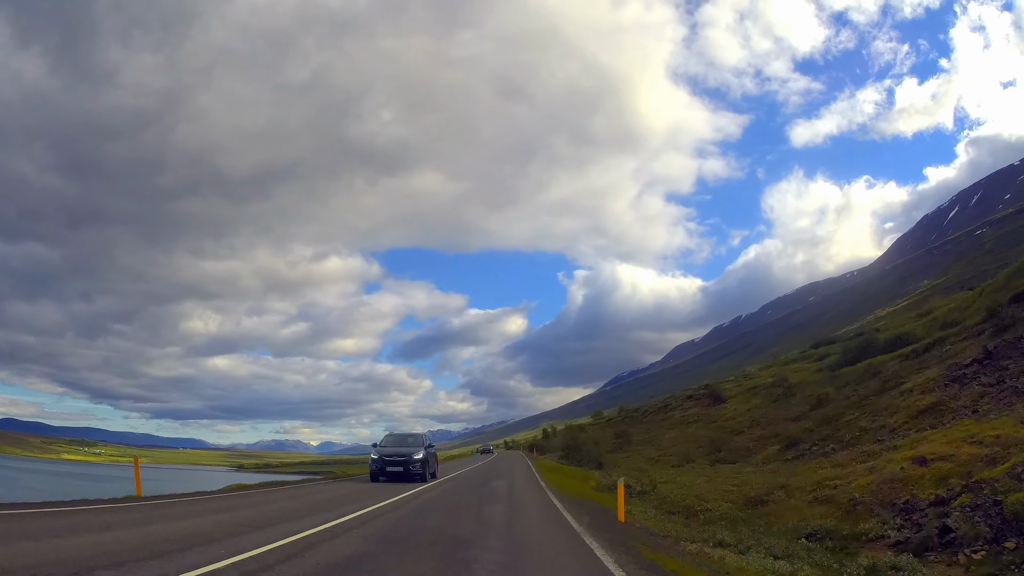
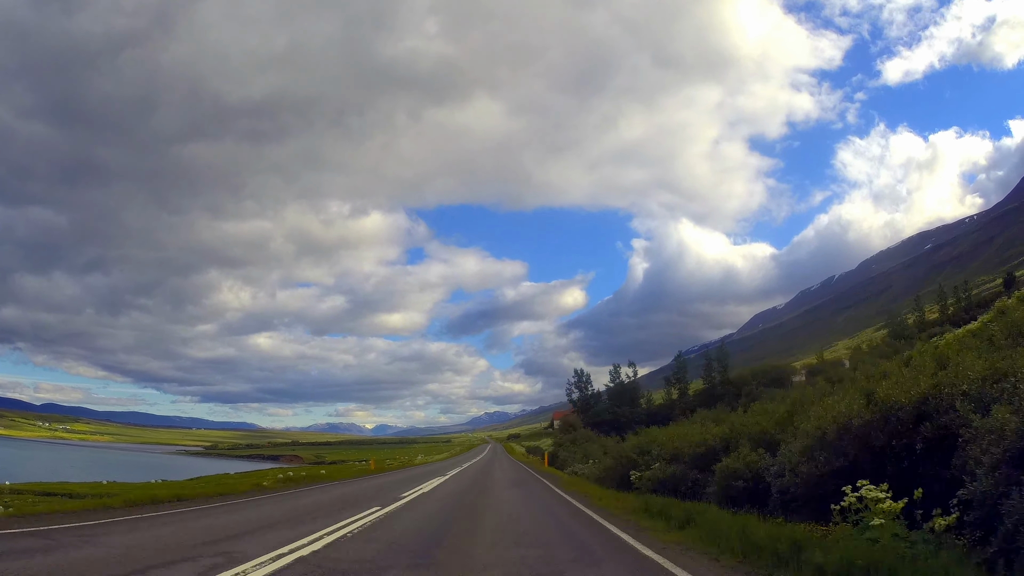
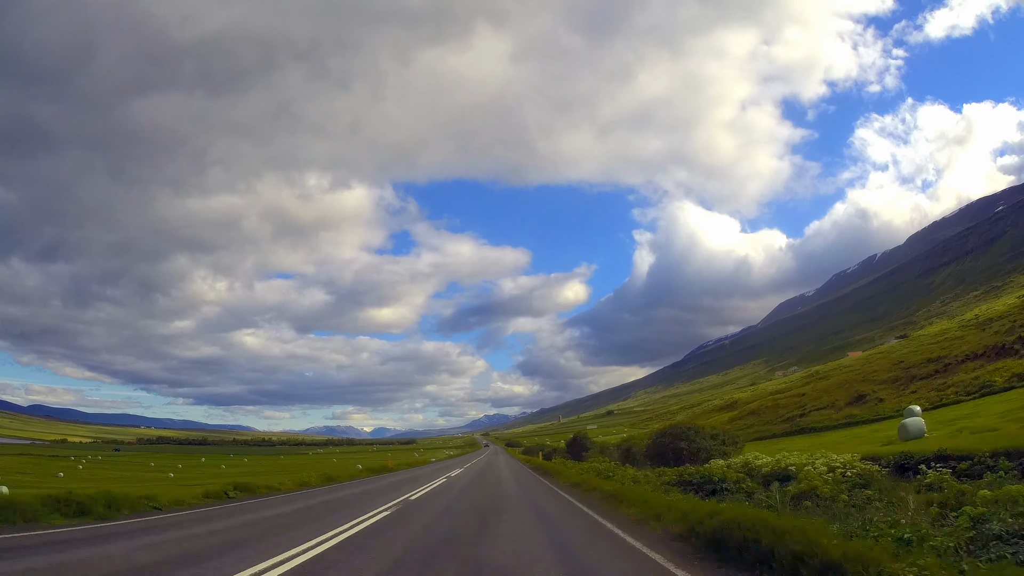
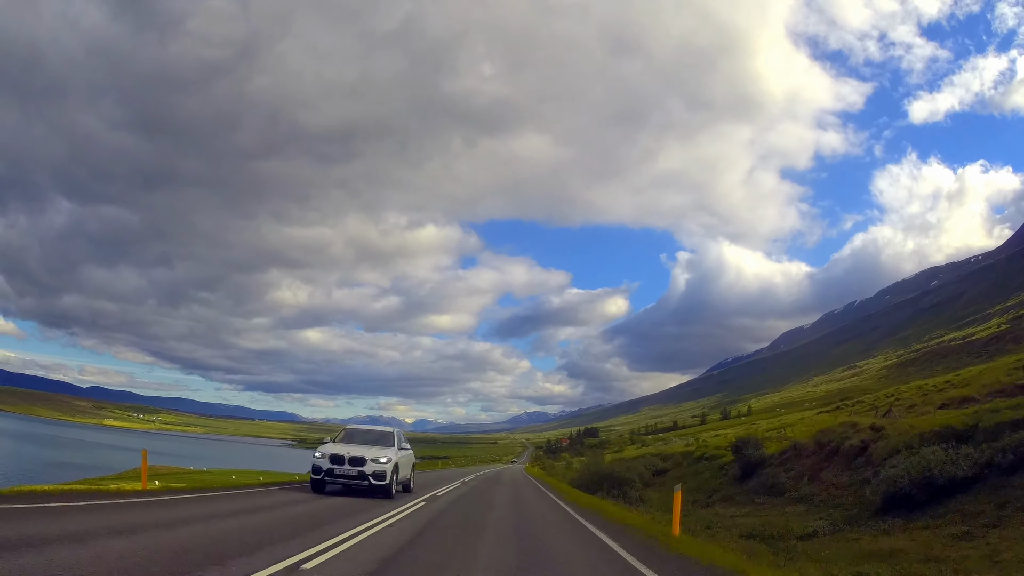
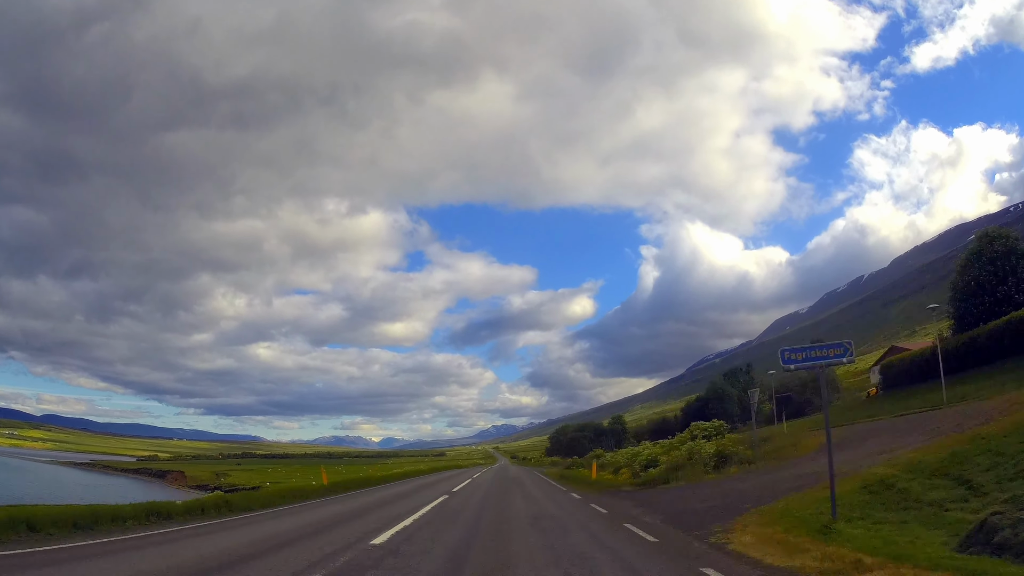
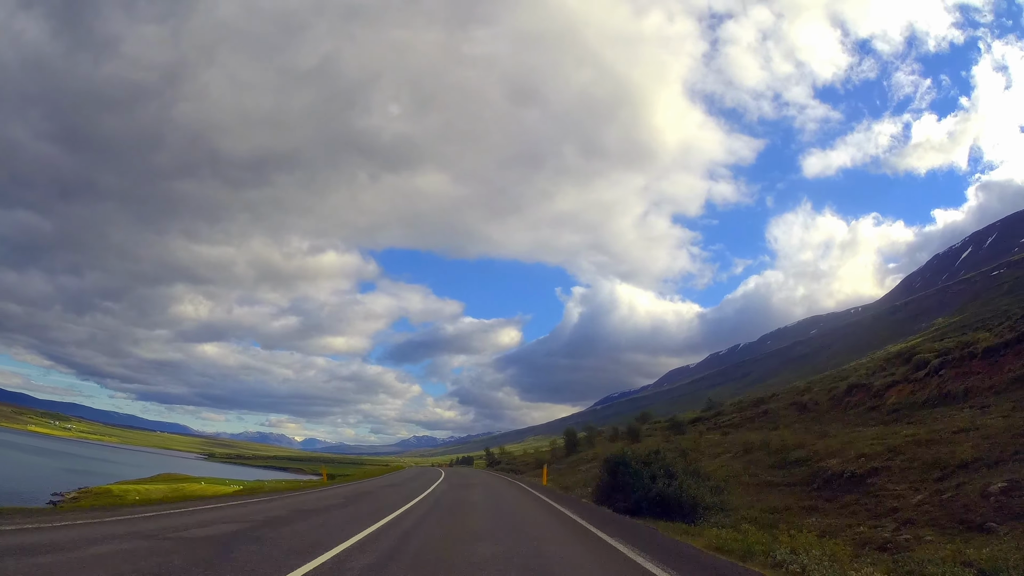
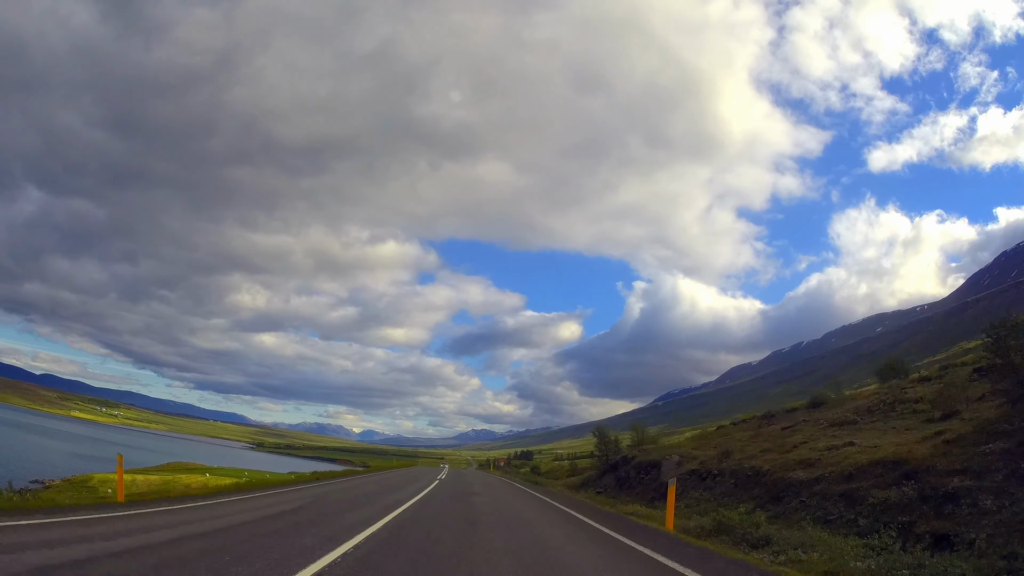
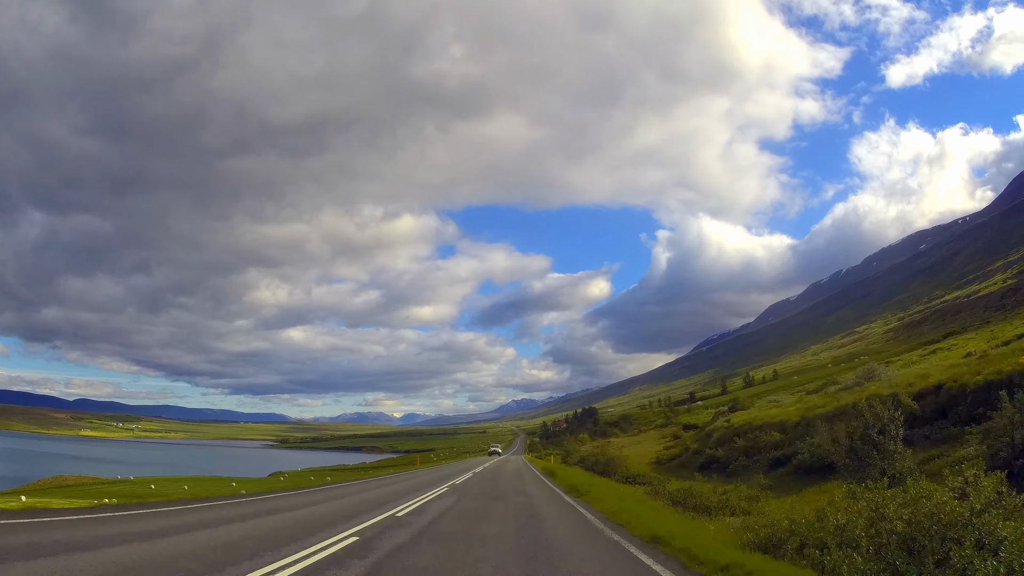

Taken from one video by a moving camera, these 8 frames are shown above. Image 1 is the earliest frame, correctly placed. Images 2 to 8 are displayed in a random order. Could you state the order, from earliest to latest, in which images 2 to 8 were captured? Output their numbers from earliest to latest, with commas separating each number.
6, 7, 4, 8, 2, 5, 3
